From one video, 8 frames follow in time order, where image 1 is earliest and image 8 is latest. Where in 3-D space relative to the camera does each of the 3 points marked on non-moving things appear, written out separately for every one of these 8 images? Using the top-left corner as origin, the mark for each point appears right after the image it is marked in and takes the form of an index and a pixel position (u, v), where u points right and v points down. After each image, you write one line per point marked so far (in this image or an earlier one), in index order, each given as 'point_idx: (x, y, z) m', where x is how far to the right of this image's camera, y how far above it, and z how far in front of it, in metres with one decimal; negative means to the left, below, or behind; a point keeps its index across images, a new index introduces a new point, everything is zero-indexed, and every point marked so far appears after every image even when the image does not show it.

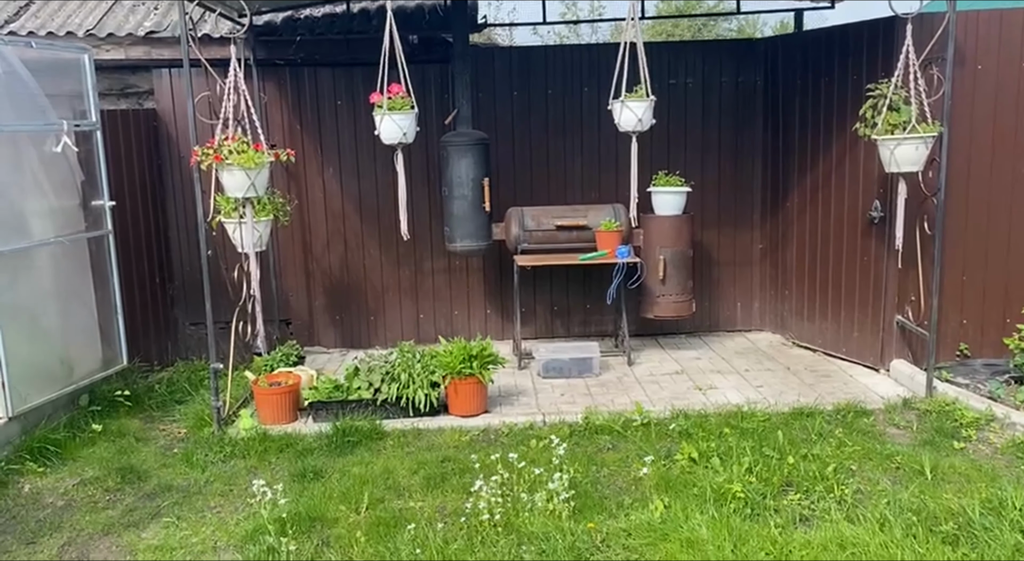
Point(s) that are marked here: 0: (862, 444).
0: (+1.7, -0.8, +4.3) m
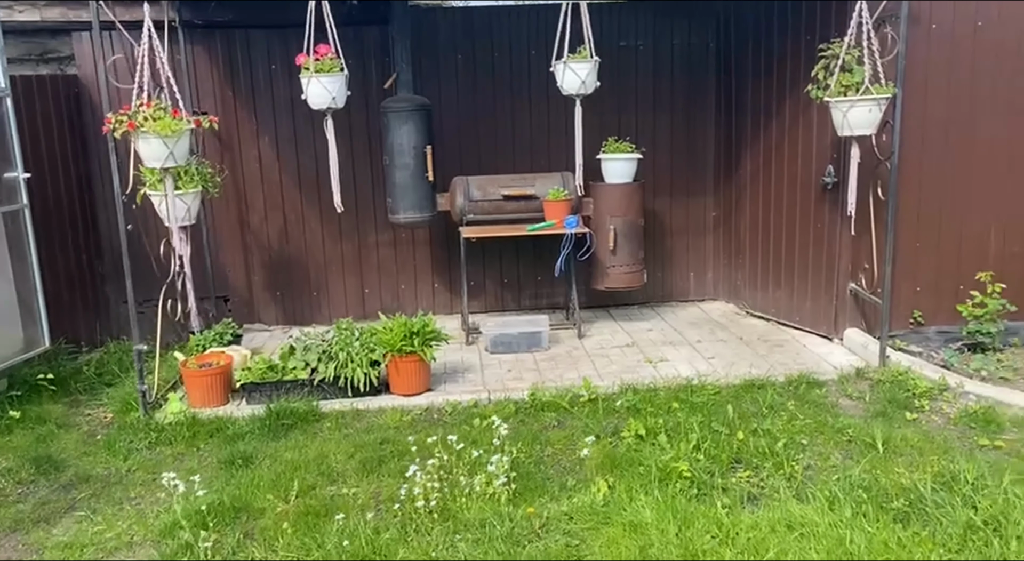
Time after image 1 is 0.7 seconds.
0: (+1.5, -0.7, +4.2) m
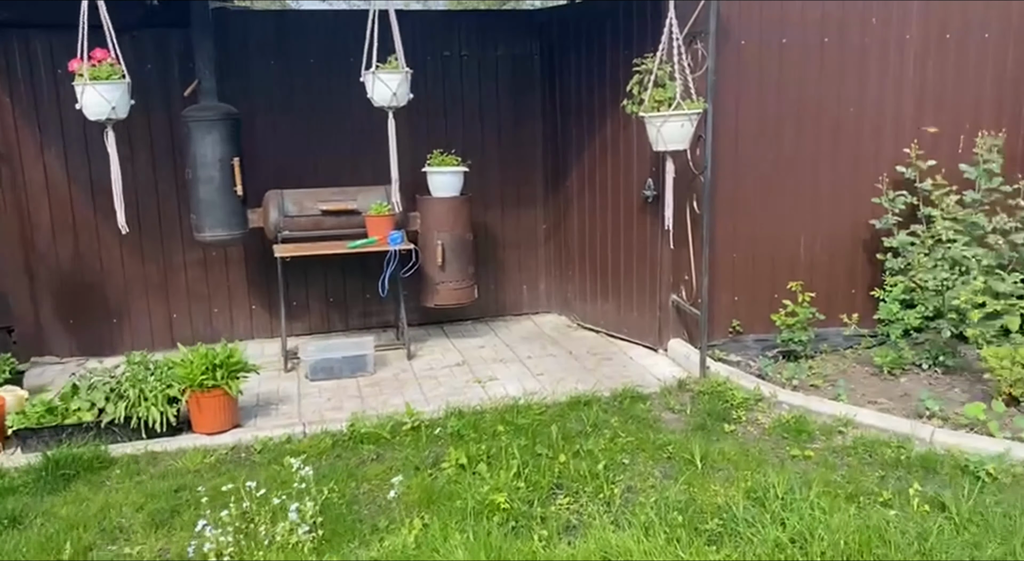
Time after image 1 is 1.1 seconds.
0: (+0.6, -0.7, +4.1) m
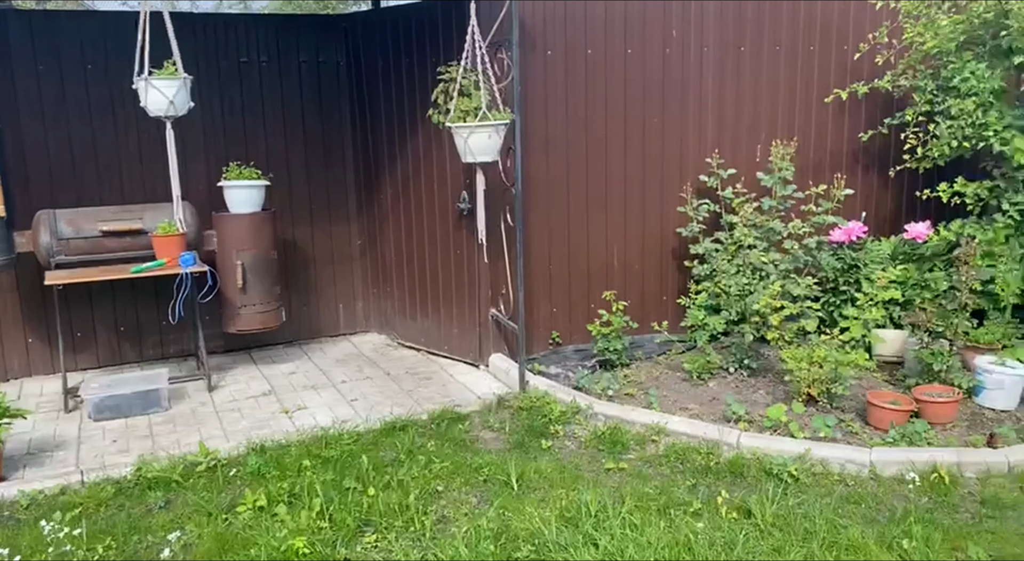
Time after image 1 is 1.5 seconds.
0: (-0.3, -0.8, +3.9) m
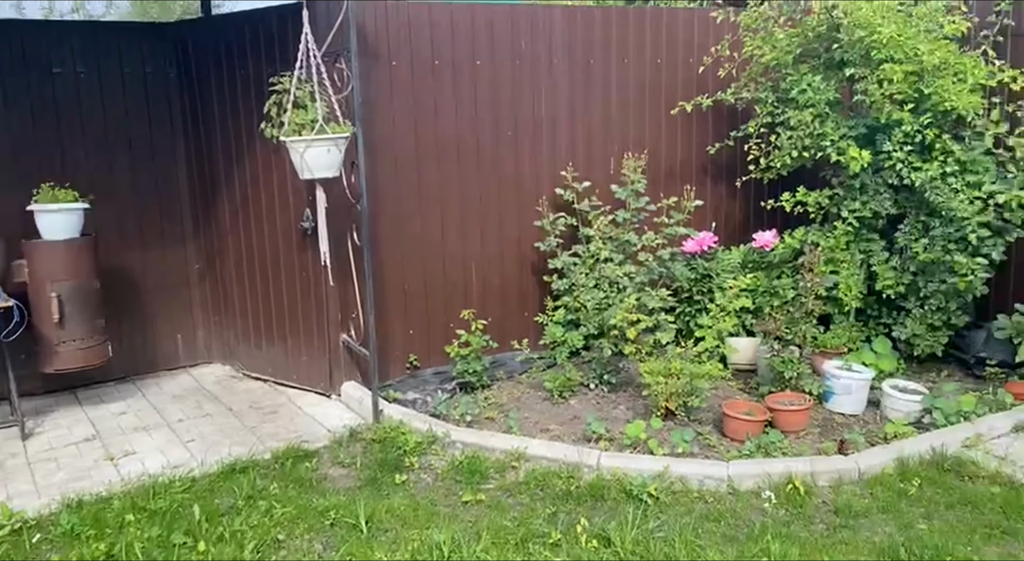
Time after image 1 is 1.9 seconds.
0: (-0.9, -0.9, +3.6) m
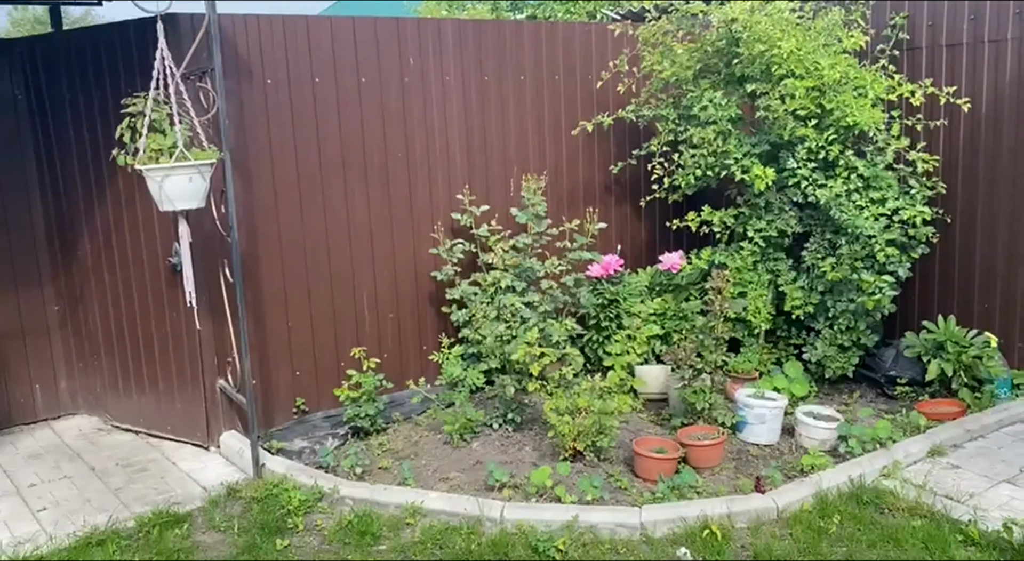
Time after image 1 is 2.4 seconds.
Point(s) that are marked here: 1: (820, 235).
0: (-1.3, -1.1, +3.2) m
1: (+1.7, +0.3, +4.7) m
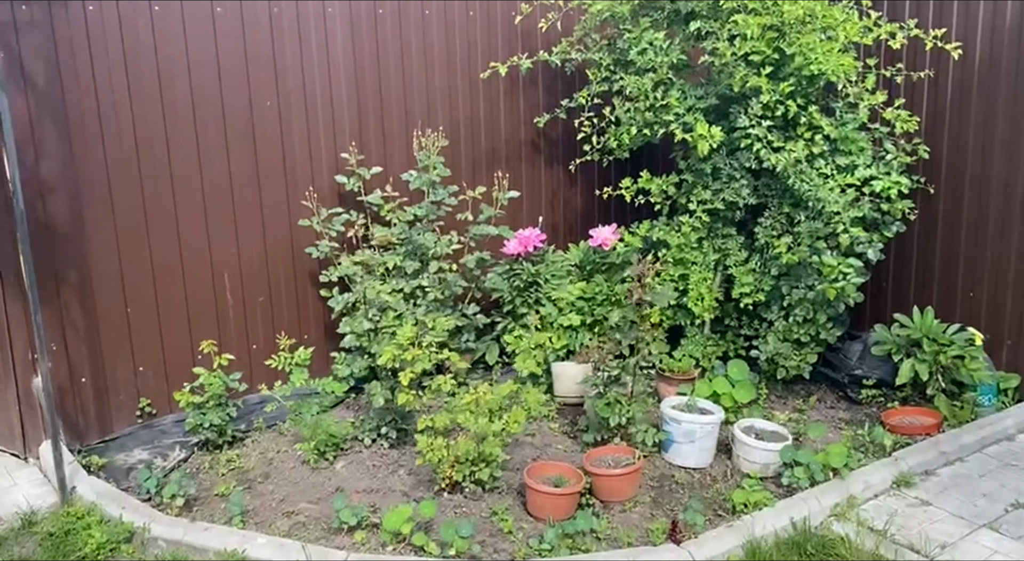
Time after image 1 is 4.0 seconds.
0: (-1.8, -1.1, +2.4) m
1: (+1.2, +0.3, +3.9) m
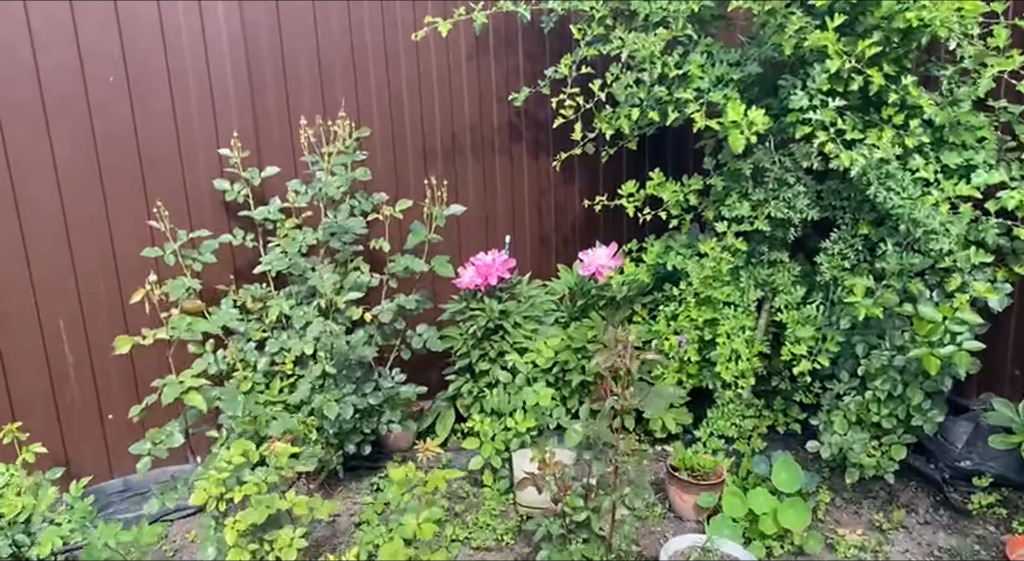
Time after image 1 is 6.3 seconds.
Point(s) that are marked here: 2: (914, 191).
0: (-2.0, -1.3, +1.4) m
1: (+1.0, +0.2, +2.7) m
2: (+1.1, +0.3, +2.4) m
